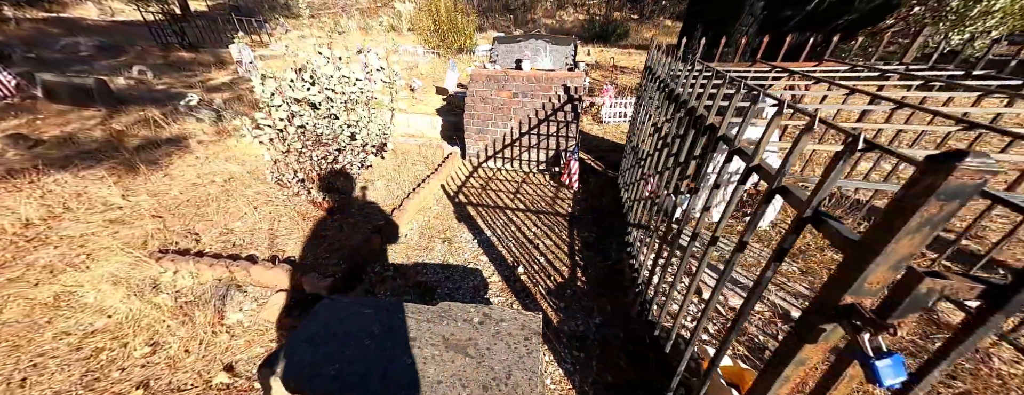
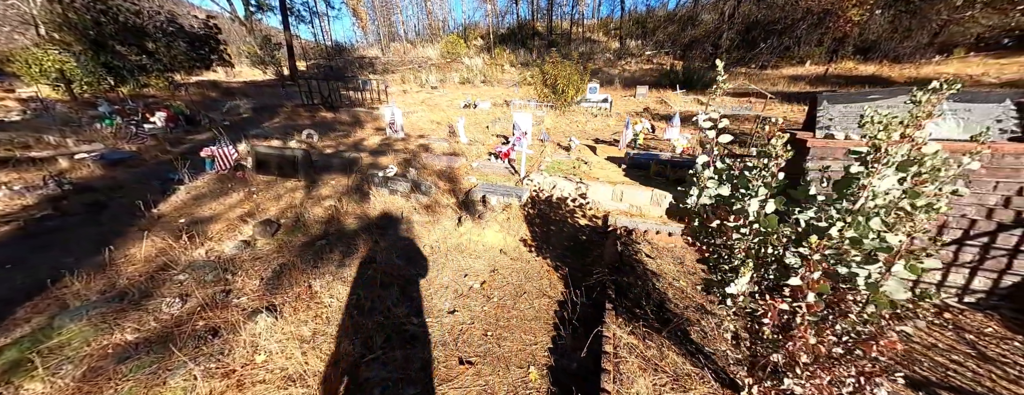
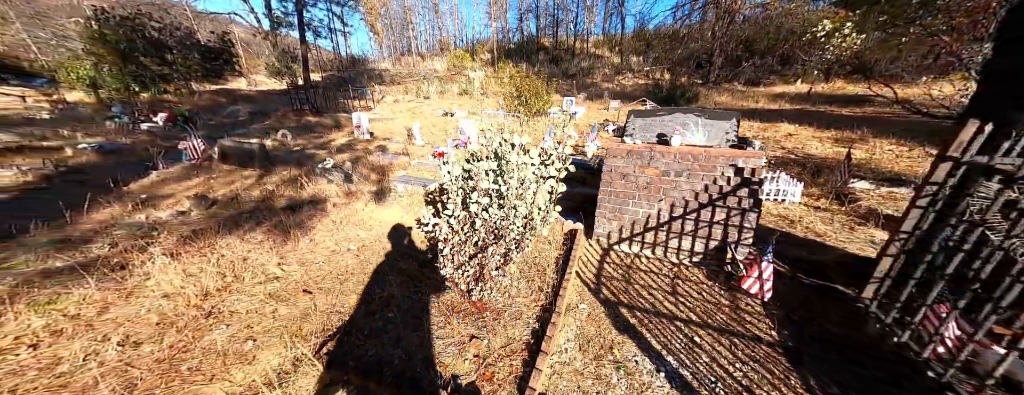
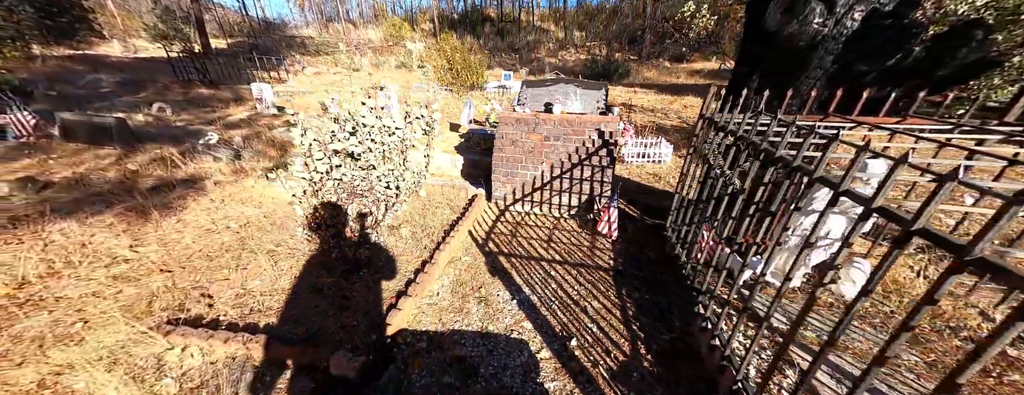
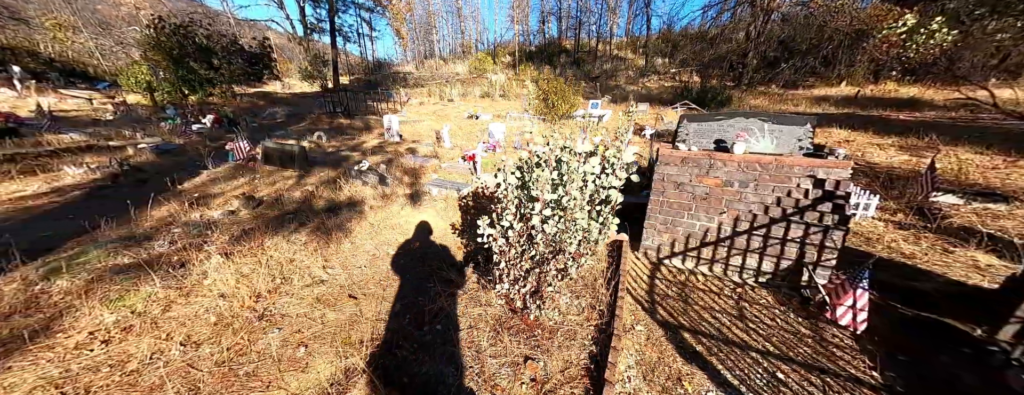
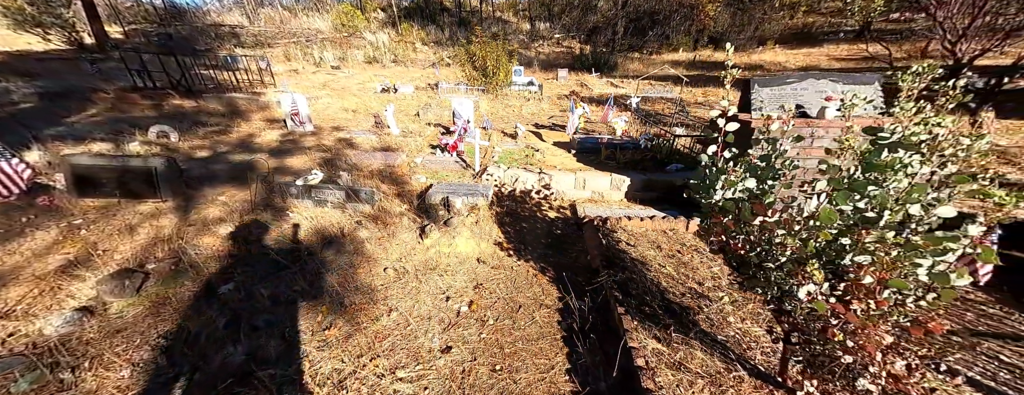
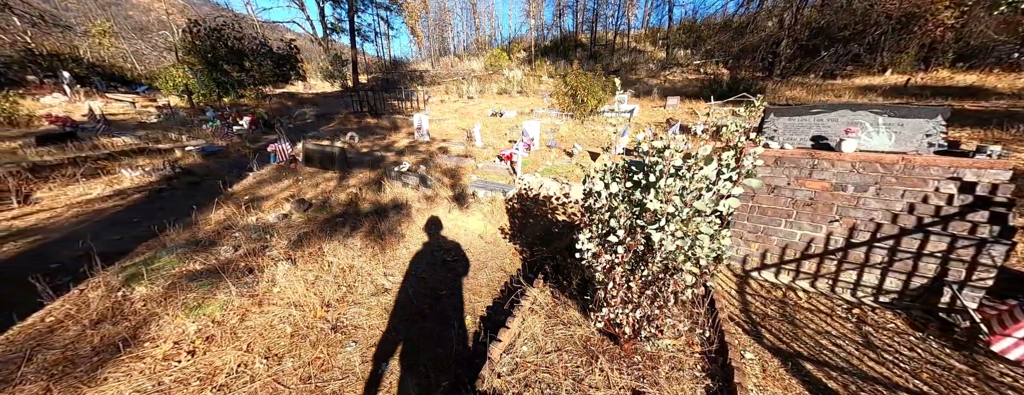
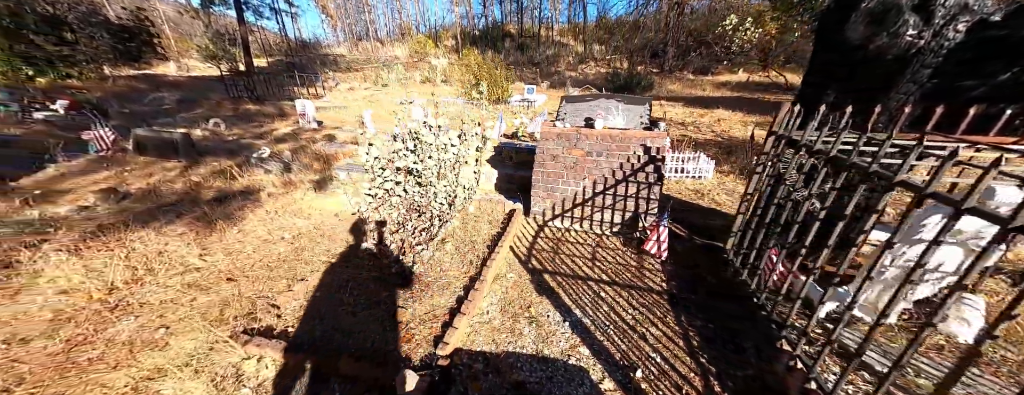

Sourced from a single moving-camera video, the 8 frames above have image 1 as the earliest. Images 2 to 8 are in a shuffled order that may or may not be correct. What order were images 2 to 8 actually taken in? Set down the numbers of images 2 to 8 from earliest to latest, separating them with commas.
4, 8, 3, 5, 7, 2, 6
